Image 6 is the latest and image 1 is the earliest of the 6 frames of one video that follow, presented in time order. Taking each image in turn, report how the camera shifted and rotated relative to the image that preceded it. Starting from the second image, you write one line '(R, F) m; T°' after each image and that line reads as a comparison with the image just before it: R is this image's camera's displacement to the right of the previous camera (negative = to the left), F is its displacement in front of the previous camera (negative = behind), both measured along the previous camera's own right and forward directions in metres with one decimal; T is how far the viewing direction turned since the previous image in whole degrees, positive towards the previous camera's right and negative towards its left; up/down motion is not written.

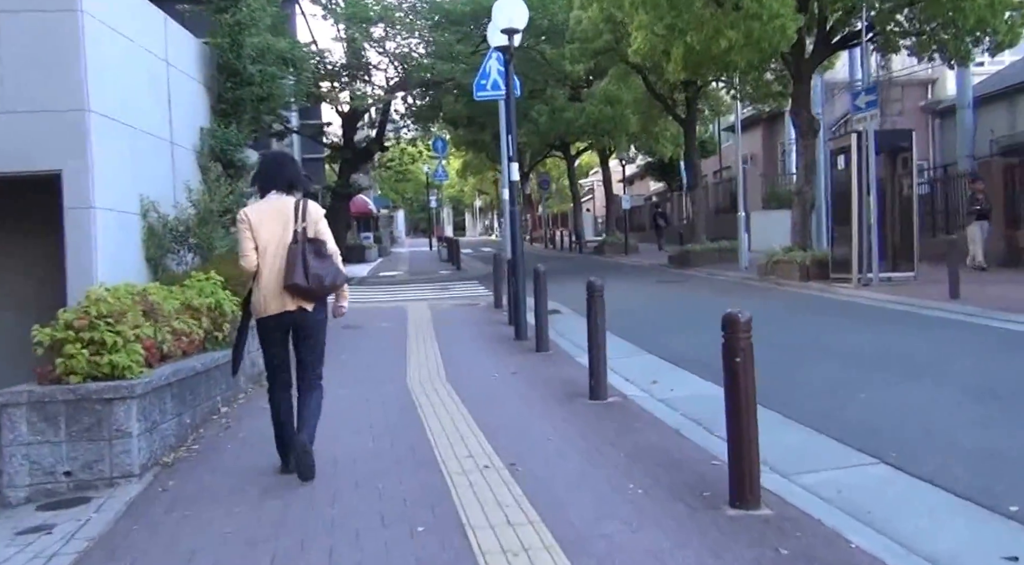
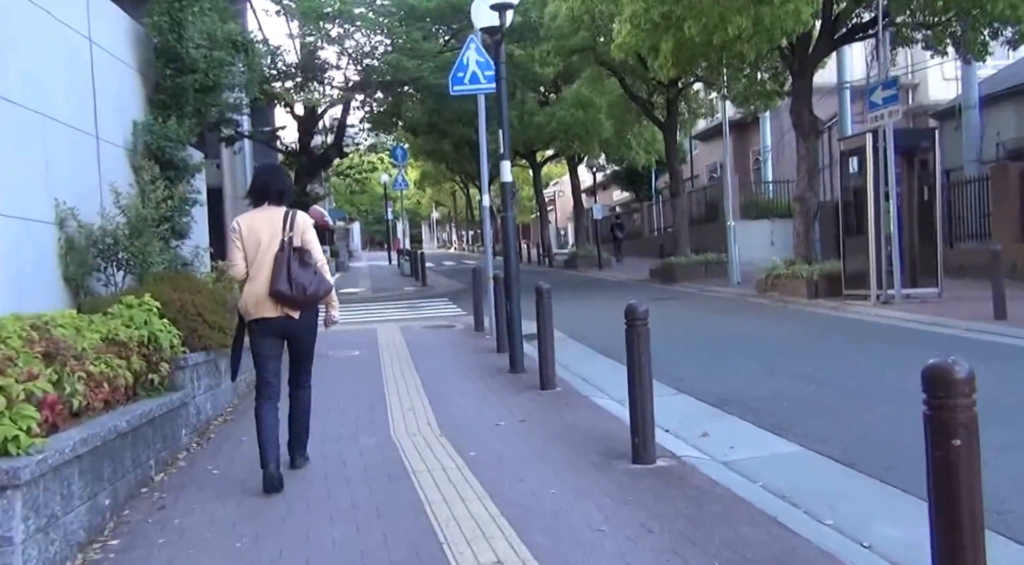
(-0.4, +2.0) m; +2°
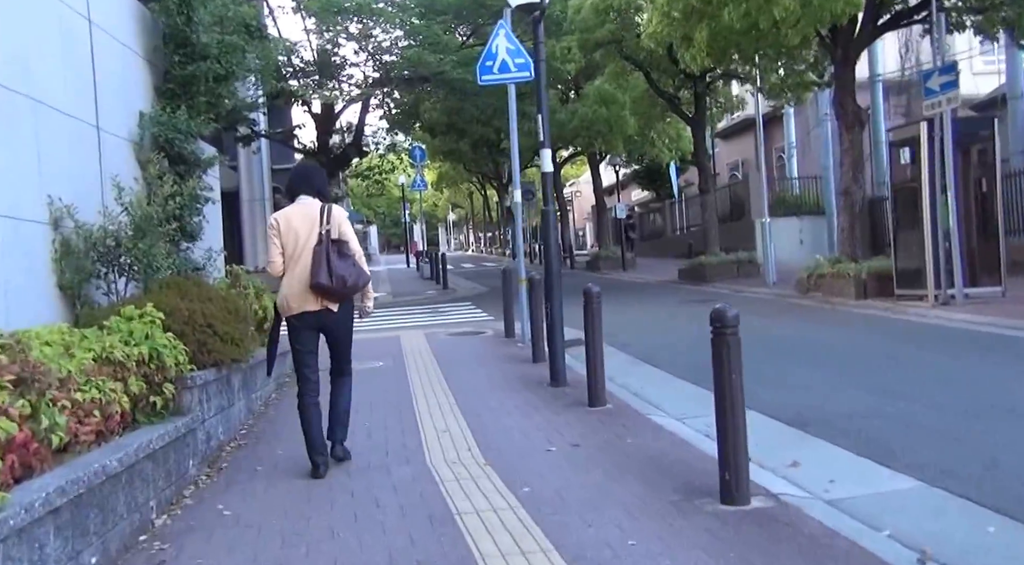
(-0.3, +1.0) m; -1°
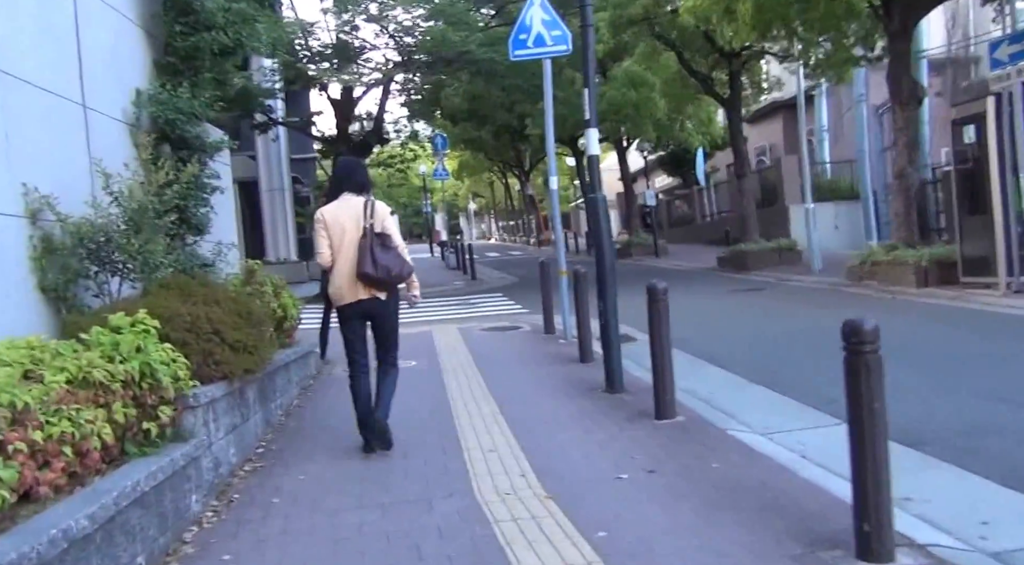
(-0.2, +1.2) m; -1°
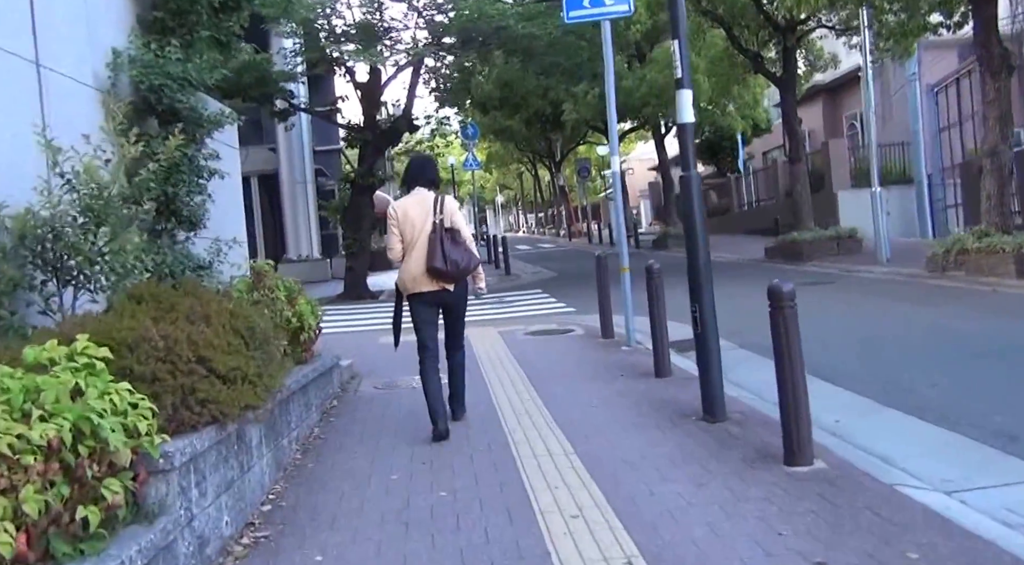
(-0.3, +1.8) m; -1°
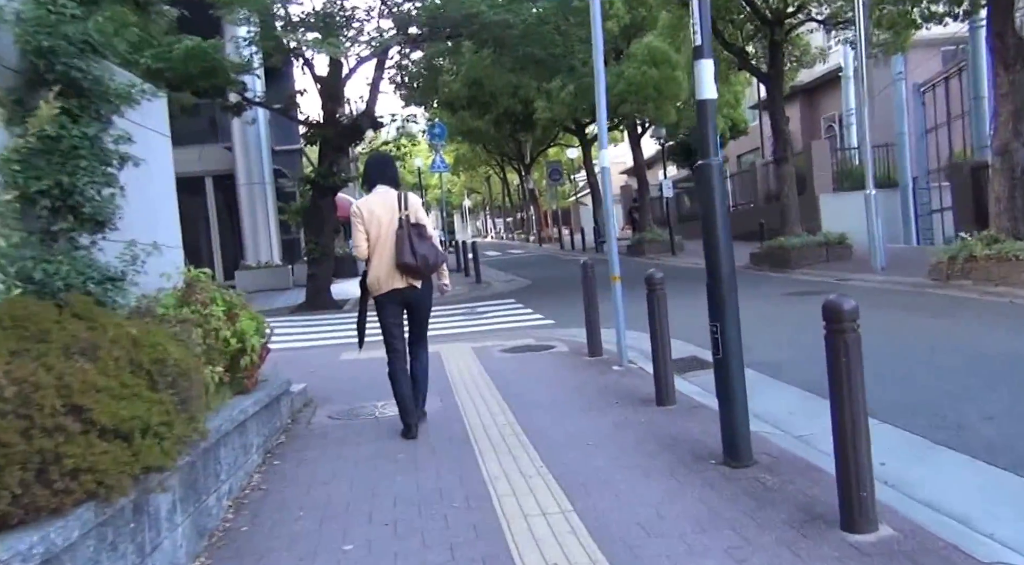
(-0.1, +1.3) m; +2°
